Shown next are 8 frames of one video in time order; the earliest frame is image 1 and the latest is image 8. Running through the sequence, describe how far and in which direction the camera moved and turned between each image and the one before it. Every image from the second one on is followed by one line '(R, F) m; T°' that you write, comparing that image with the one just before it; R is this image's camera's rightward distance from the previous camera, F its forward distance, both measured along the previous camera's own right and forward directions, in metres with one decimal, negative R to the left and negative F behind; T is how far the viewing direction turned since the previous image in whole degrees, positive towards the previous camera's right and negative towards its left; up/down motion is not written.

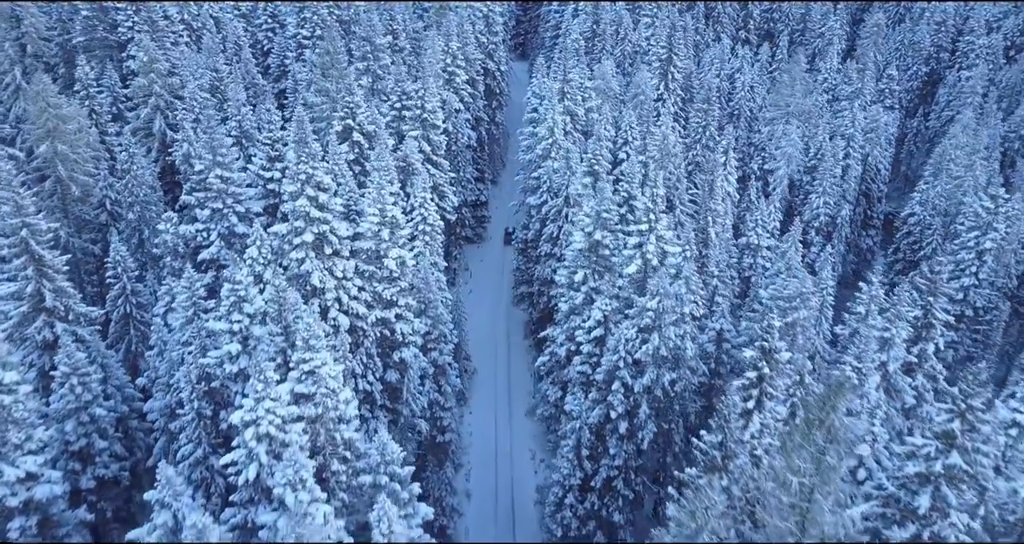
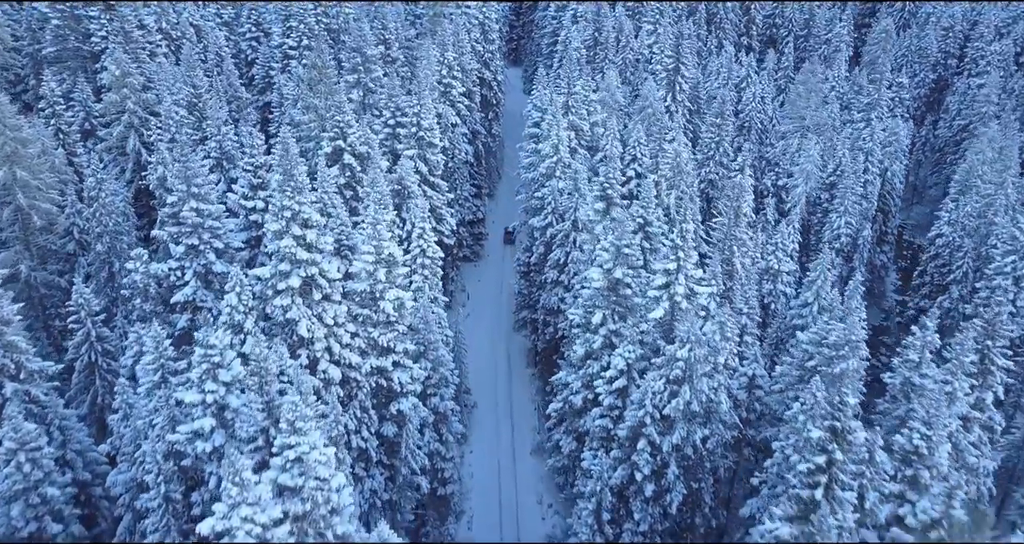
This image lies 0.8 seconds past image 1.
(-0.7, +2.9) m; +1°
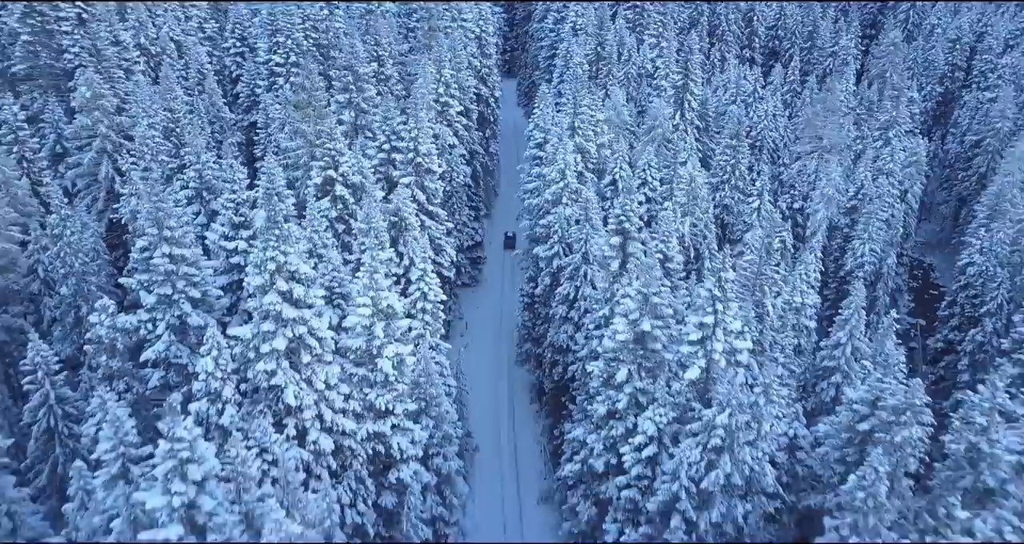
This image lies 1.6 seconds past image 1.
(-0.7, +2.8) m; +1°
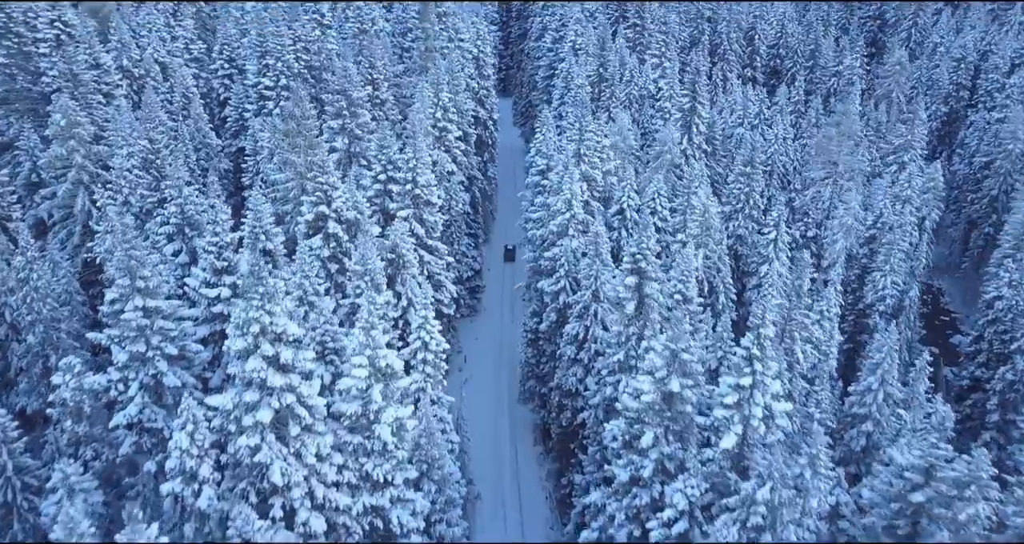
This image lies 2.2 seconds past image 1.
(-0.6, +2.2) m; +1°
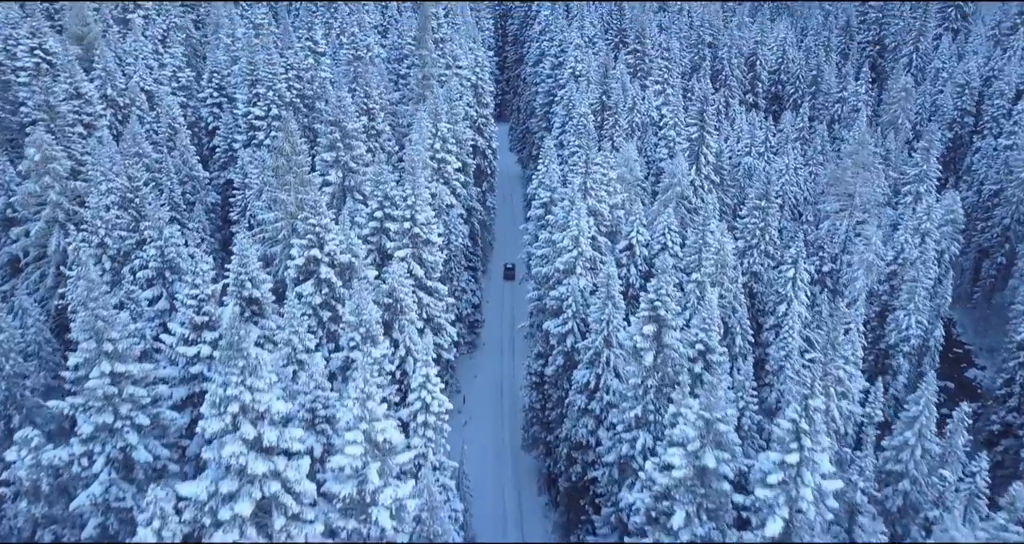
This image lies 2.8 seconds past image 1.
(-0.5, +2.1) m; +1°
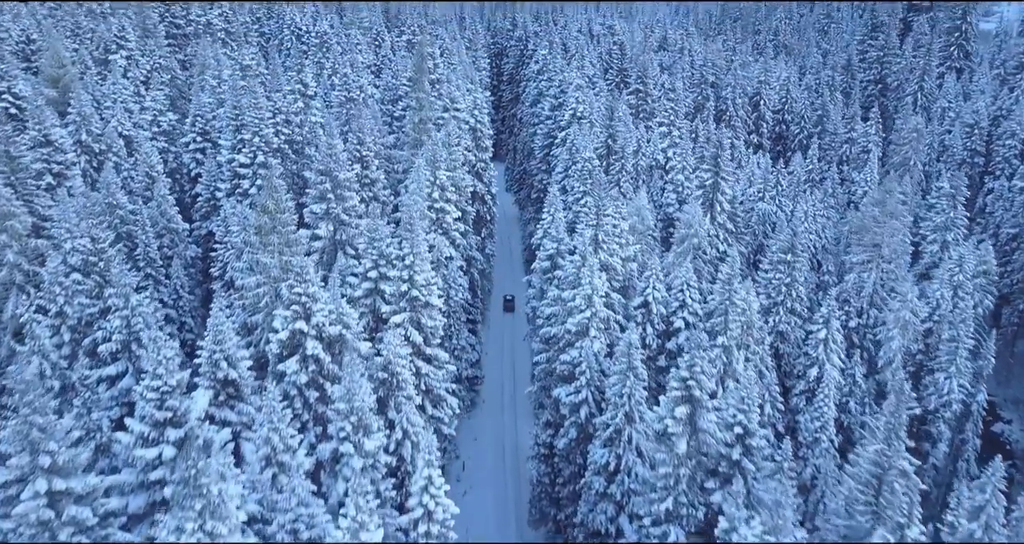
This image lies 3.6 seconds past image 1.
(-0.7, +2.9) m; +1°
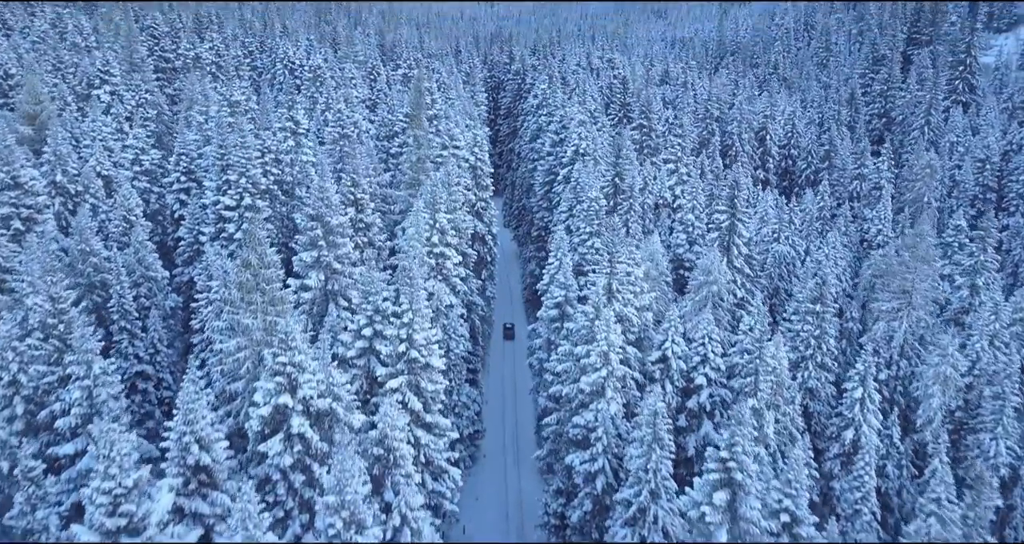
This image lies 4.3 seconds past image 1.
(-0.6, +2.6) m; 0°
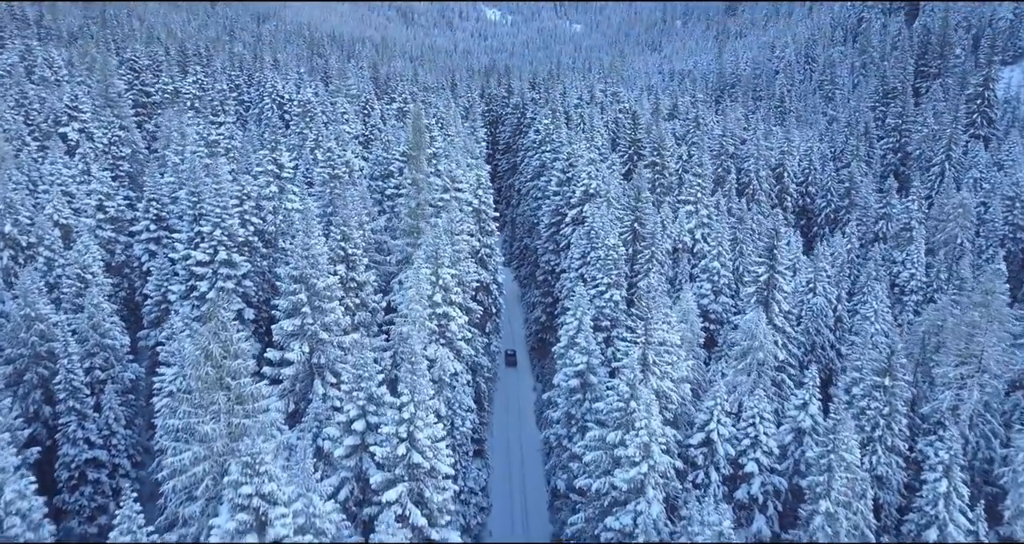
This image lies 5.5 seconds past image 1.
(-0.9, +4.5) m; +1°
